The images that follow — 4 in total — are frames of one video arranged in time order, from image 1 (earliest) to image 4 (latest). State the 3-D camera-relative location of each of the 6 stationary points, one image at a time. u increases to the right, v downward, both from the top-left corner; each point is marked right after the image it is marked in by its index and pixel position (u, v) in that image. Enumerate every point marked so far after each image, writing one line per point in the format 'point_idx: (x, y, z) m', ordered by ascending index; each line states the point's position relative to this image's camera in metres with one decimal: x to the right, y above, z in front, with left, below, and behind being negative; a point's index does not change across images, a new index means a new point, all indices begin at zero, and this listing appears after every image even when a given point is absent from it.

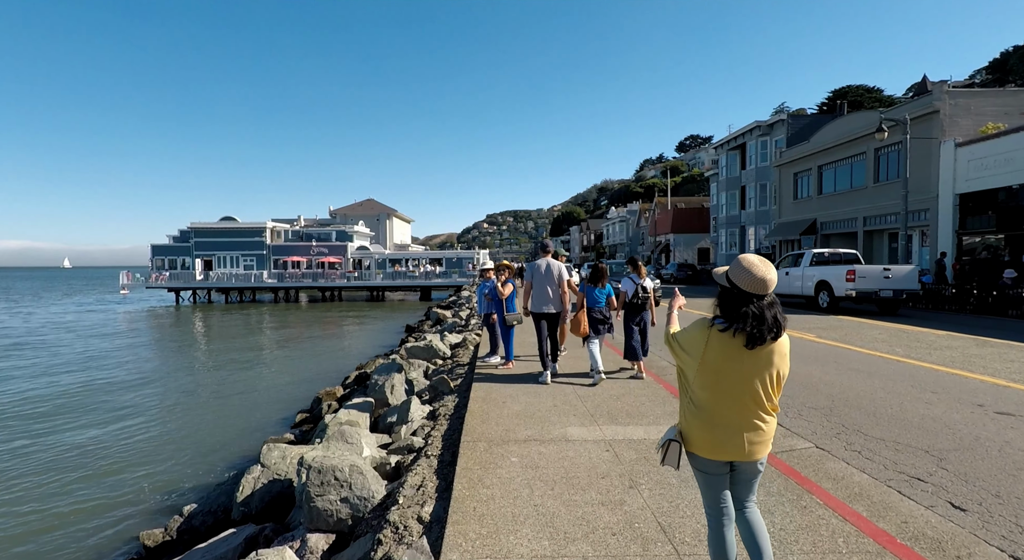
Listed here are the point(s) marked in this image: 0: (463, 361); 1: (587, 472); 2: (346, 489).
0: (-0.9, -1.4, +9.5) m
1: (+0.5, -1.4, +3.9) m
2: (-1.2, -1.5, +4.0) m
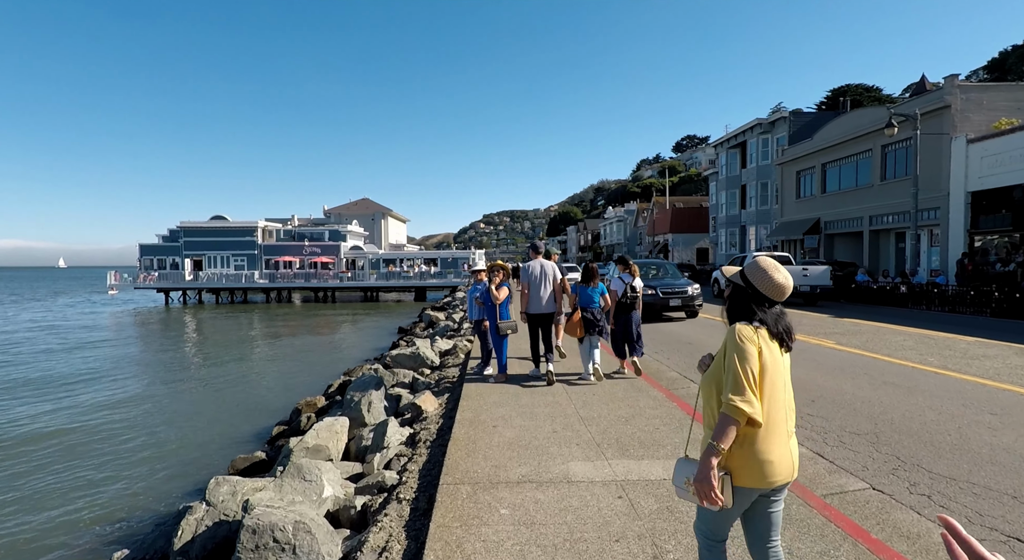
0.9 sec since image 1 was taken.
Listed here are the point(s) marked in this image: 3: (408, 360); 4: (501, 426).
0: (-1.0, -1.4, +8.6) m
1: (+0.5, -1.4, +3.1) m
2: (-1.3, -1.6, +3.1) m
3: (-2.0, -1.5, +10.2) m
4: (-0.1, -1.4, +5.1) m
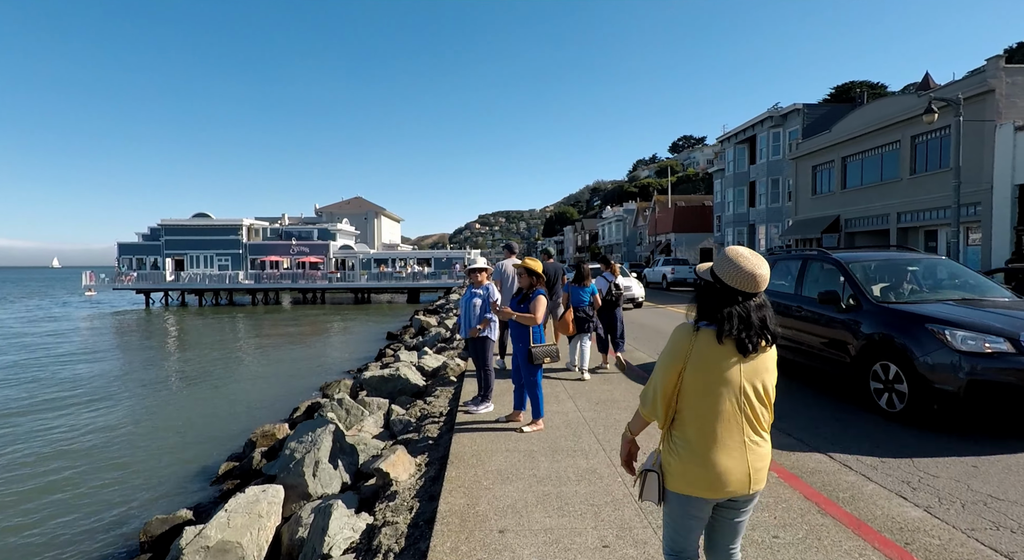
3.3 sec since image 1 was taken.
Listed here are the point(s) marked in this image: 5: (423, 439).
0: (-0.9, -1.5, +6.5) m
1: (+0.6, -1.4, +1.0) m
2: (-1.2, -1.6, +1.1) m
3: (-1.9, -1.6, +8.1) m
4: (0.0, -1.4, +3.0) m
5: (-0.8, -1.5, +5.3) m
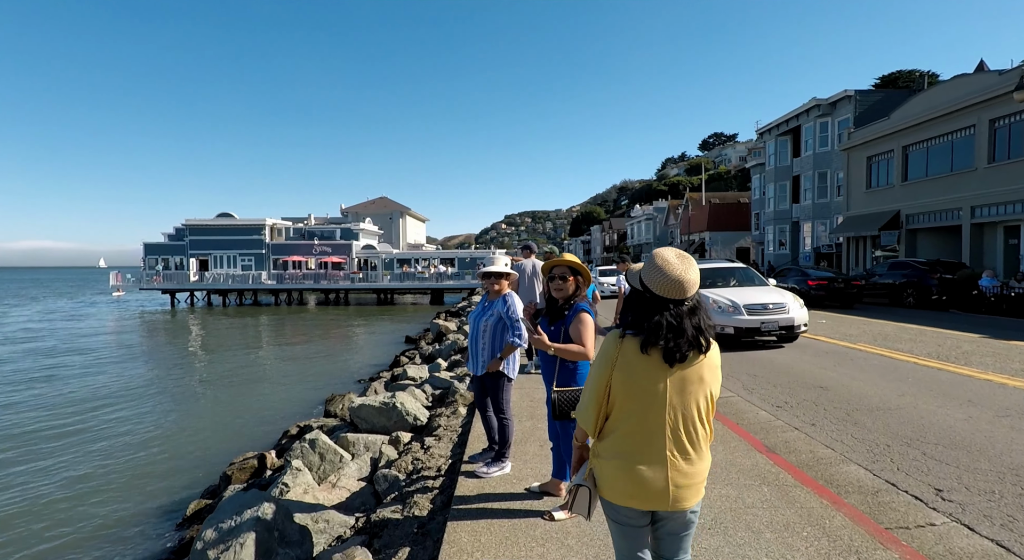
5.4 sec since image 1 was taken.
0: (-0.7, -1.5, +4.9) m
1: (+0.6, -1.5, -0.7) m
2: (-1.2, -1.6, -0.6) m
3: (-1.6, -1.6, +6.5) m
4: (+0.1, -1.4, +1.3) m
5: (-0.7, -1.6, +3.6) m
